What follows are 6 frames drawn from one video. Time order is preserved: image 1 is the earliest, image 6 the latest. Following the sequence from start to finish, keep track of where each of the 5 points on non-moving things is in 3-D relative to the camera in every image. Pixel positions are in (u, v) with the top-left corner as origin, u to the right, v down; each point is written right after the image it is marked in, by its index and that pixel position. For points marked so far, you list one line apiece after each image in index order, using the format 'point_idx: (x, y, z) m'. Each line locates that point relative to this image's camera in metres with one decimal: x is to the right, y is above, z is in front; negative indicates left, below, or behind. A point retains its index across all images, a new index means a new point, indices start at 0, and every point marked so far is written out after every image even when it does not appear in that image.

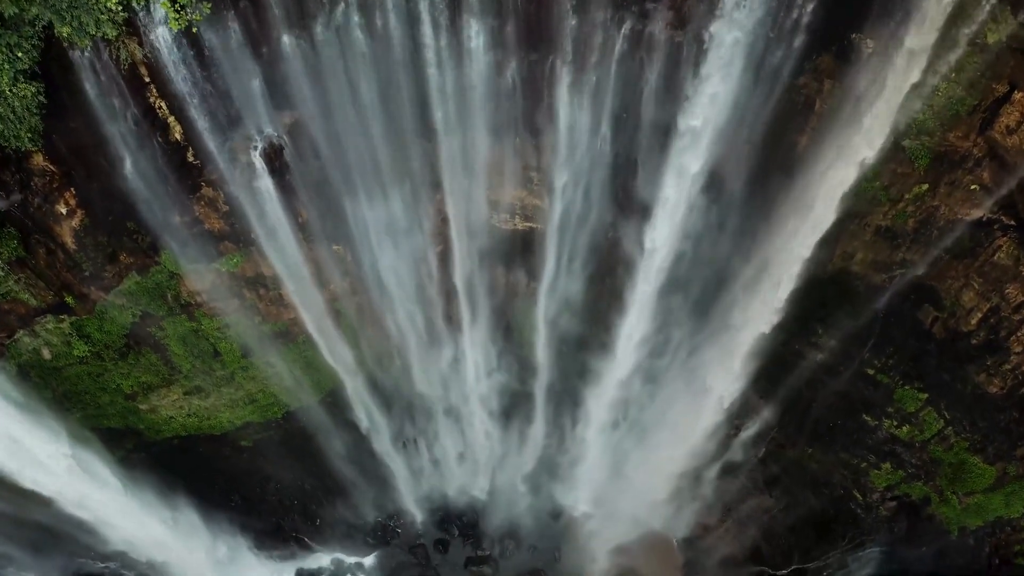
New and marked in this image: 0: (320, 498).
0: (-4.3, -4.6, +13.8) m
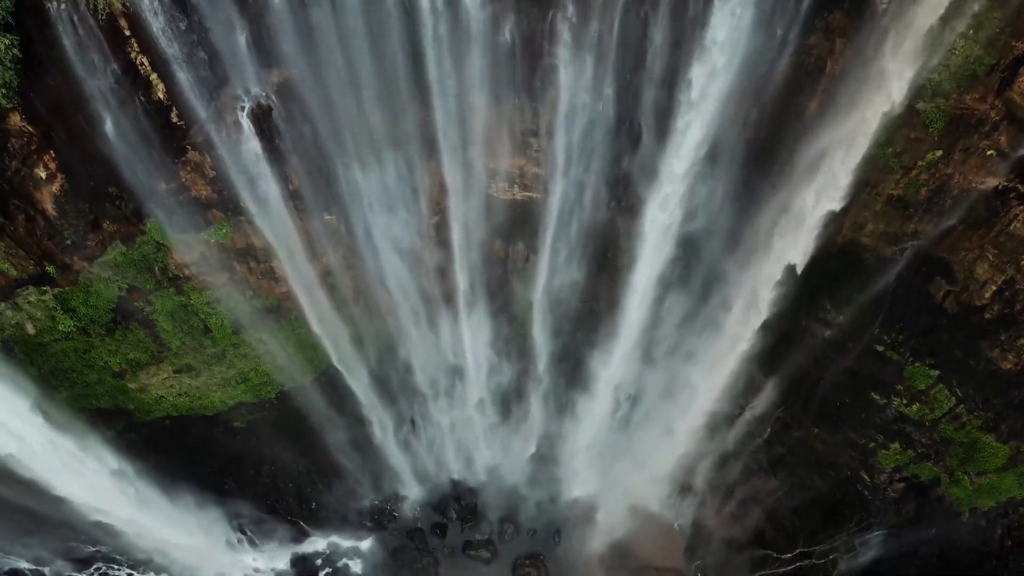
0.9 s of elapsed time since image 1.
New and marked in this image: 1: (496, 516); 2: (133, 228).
0: (-4.3, -4.2, +13.5) m
1: (-0.4, -5.0, +13.7) m
2: (-5.7, +0.9, +9.4) m
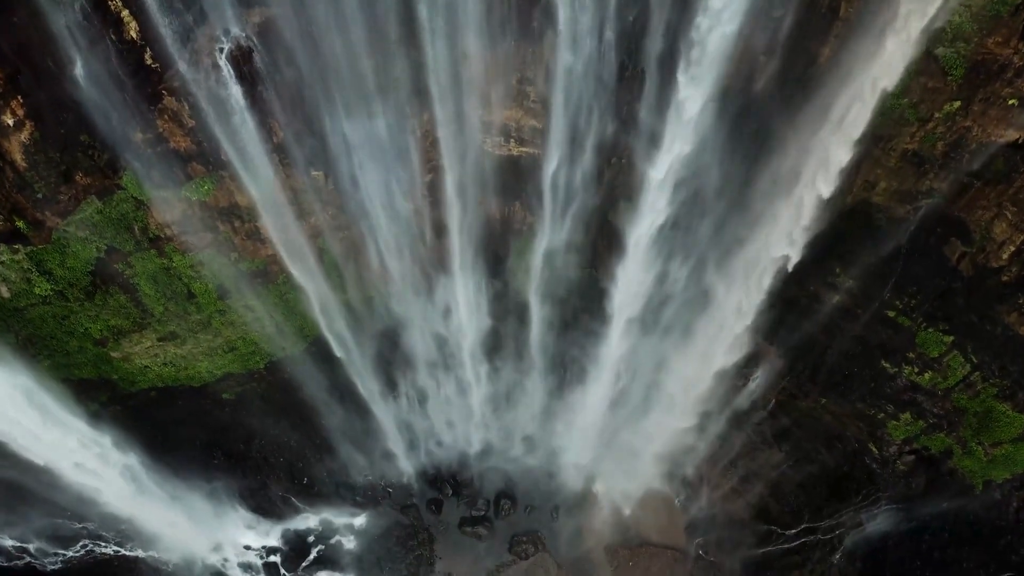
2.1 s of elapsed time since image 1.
0: (-4.3, -3.5, +13.1) m
1: (-0.4, -4.4, +13.4) m
2: (-5.8, +1.5, +8.9) m
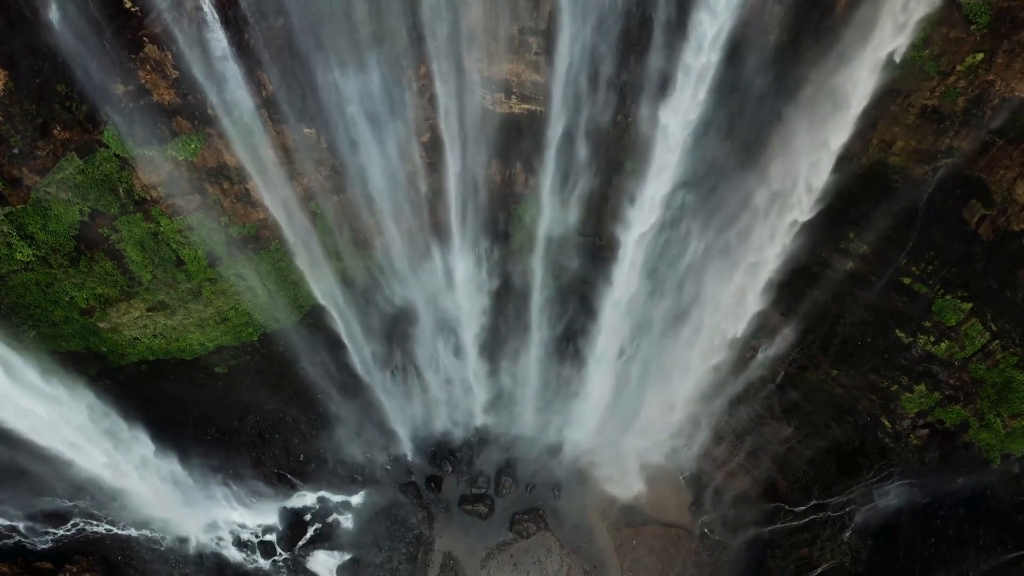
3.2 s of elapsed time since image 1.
0: (-4.3, -2.9, +12.7) m
1: (-0.4, -3.8, +13.0) m
2: (-5.8, +2.0, +8.5) m
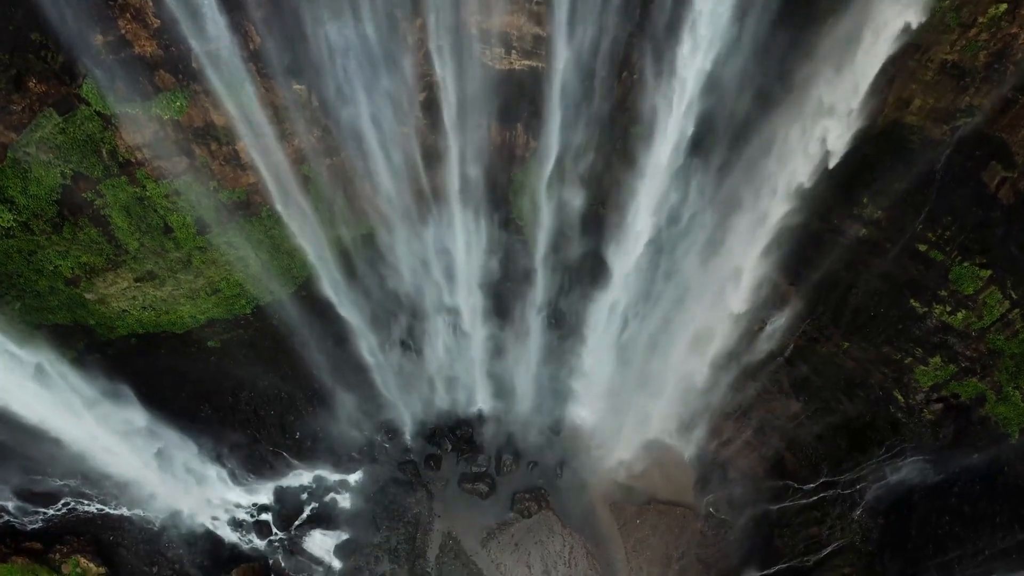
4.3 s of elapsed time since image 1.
0: (-4.3, -2.4, +12.4) m
1: (-0.4, -3.2, +12.7) m
2: (-5.8, +2.5, +8.1) m
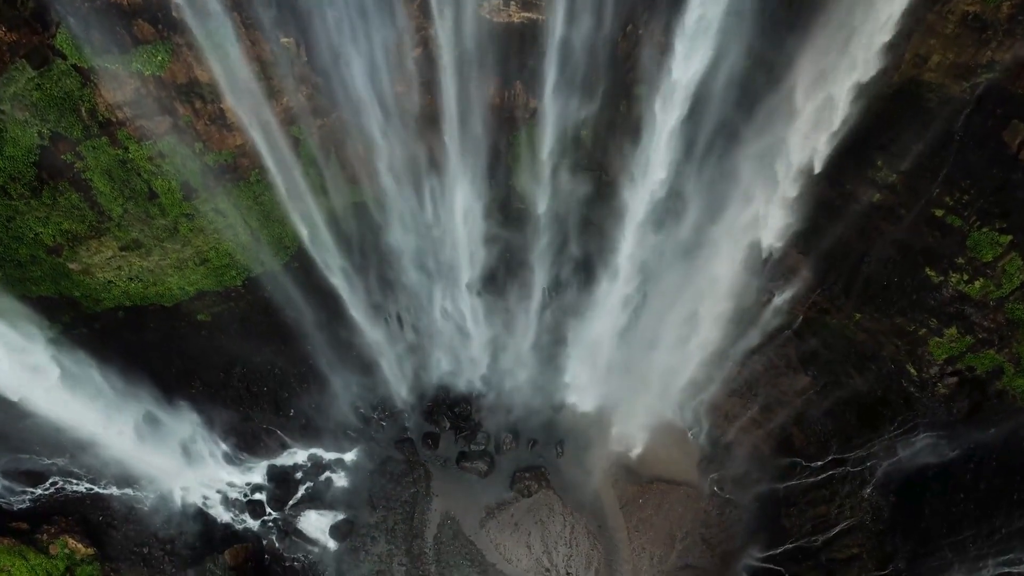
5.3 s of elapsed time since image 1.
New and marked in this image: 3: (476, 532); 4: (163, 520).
0: (-4.3, -1.9, +12.1) m
1: (-0.4, -2.7, +12.4) m
2: (-5.8, +3.0, +7.7) m
3: (-0.7, -4.5, +11.4) m
4: (-6.5, -4.3, +11.5) m
